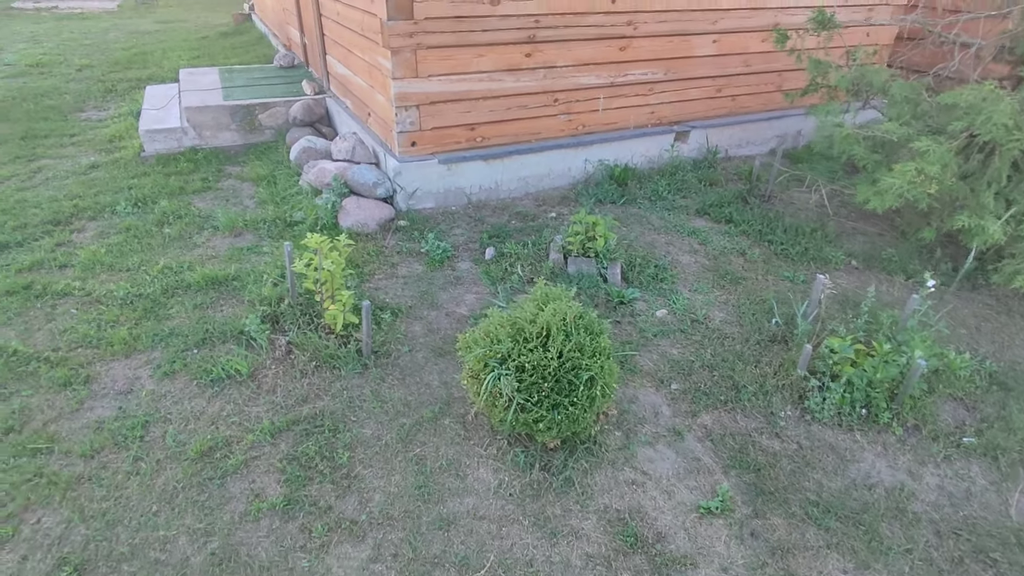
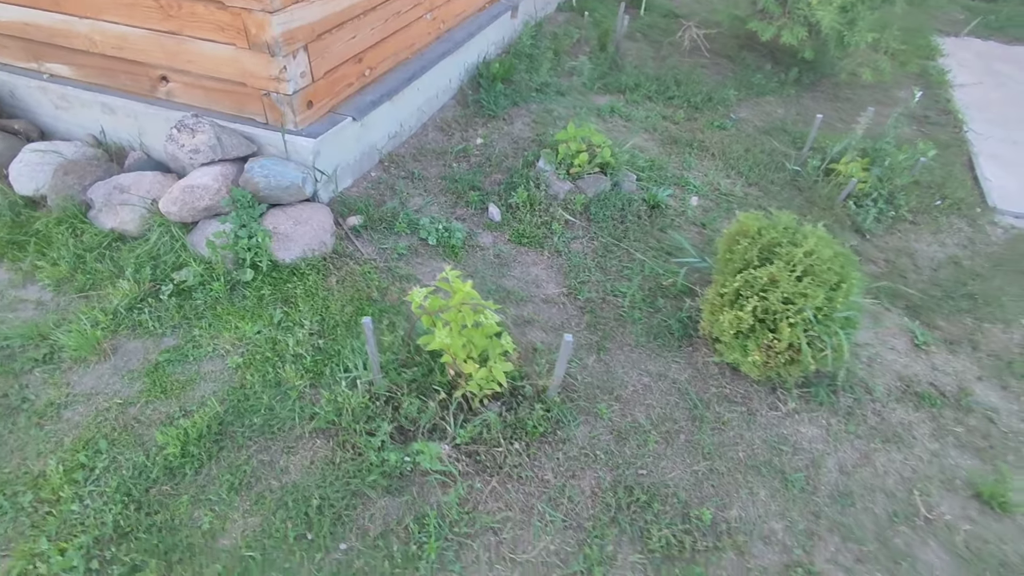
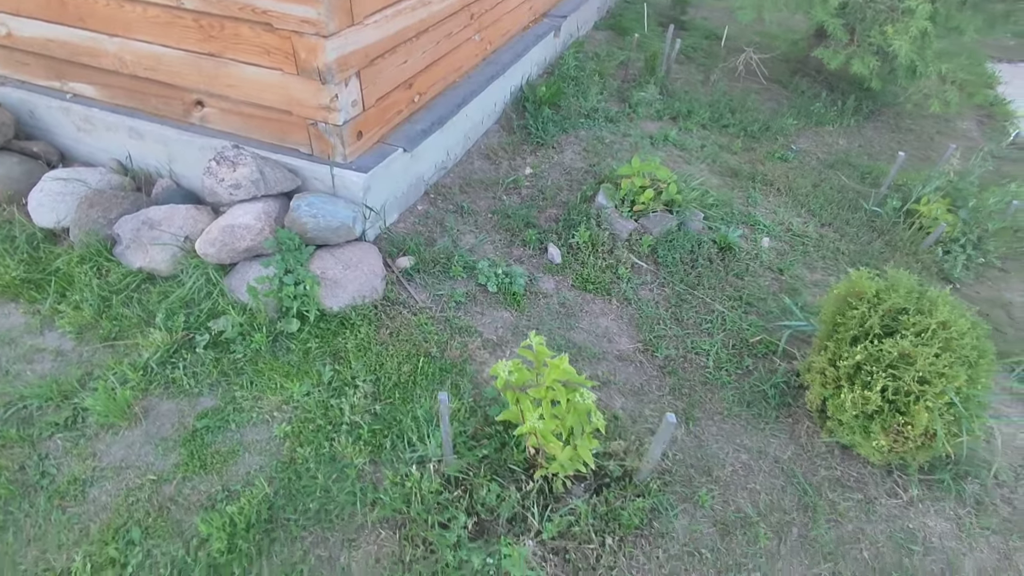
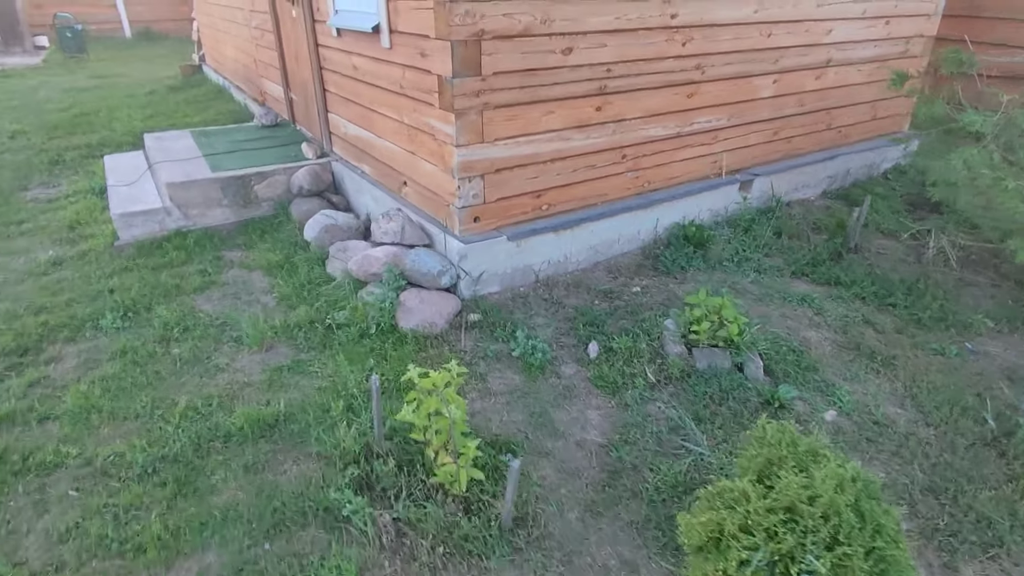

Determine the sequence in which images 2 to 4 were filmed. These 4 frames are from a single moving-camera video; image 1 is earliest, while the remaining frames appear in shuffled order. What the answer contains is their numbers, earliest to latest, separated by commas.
4, 3, 2
